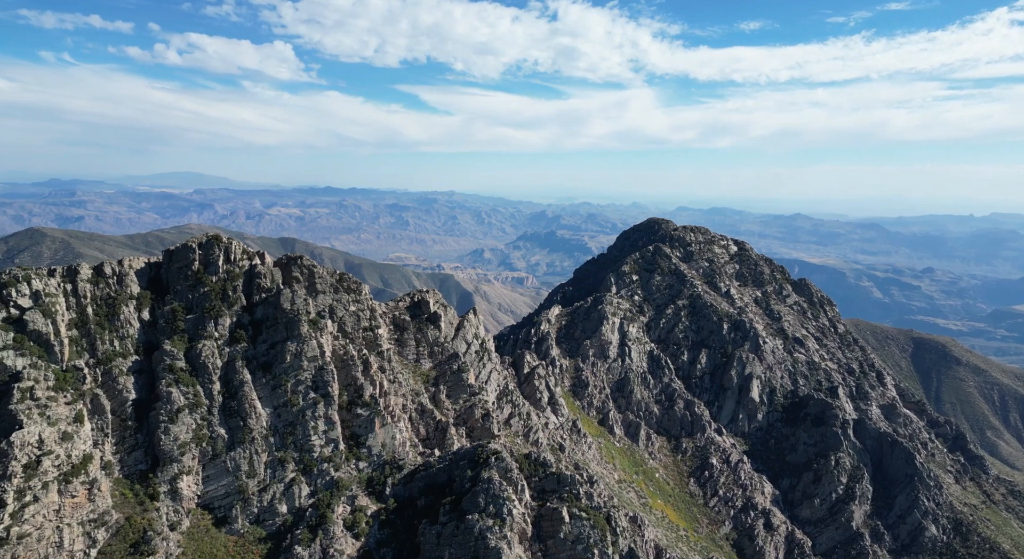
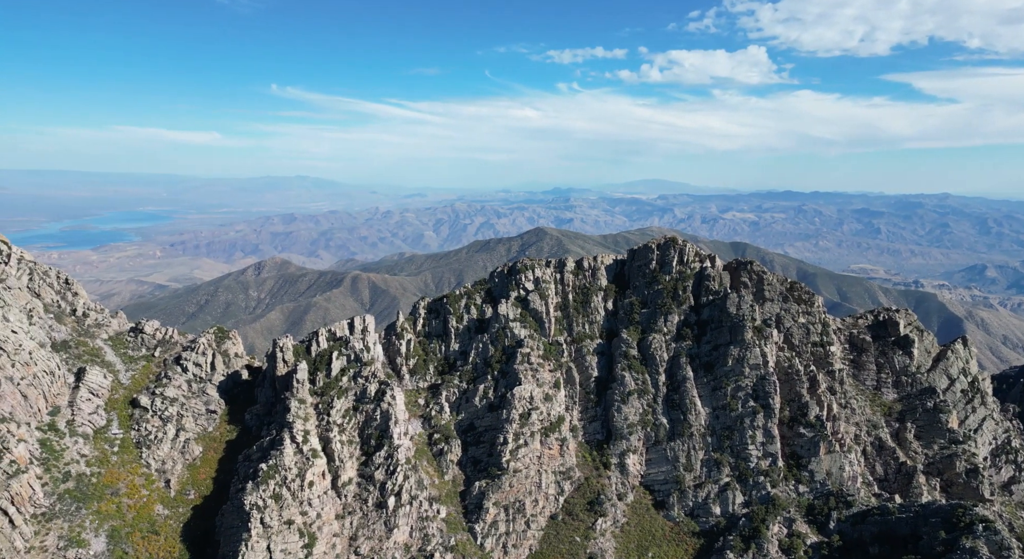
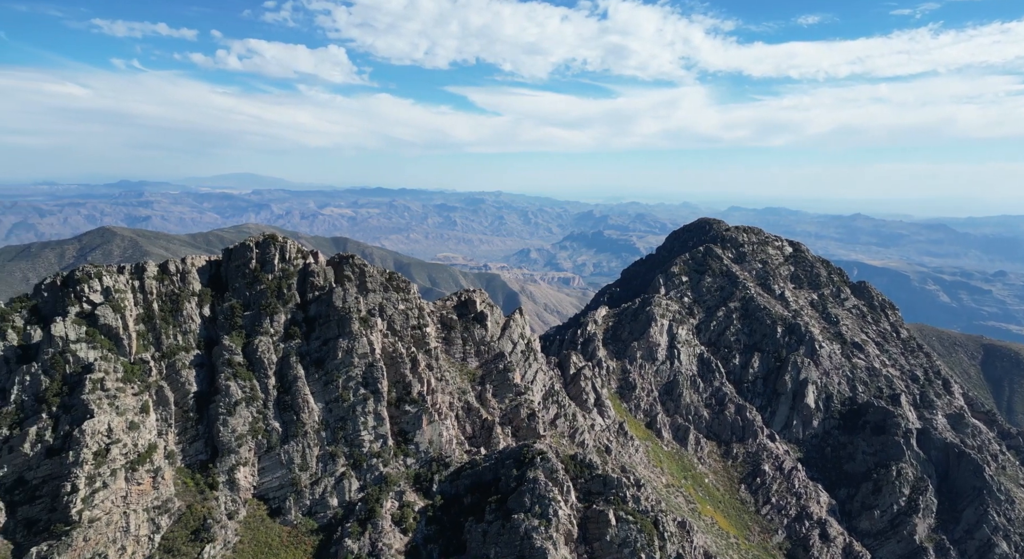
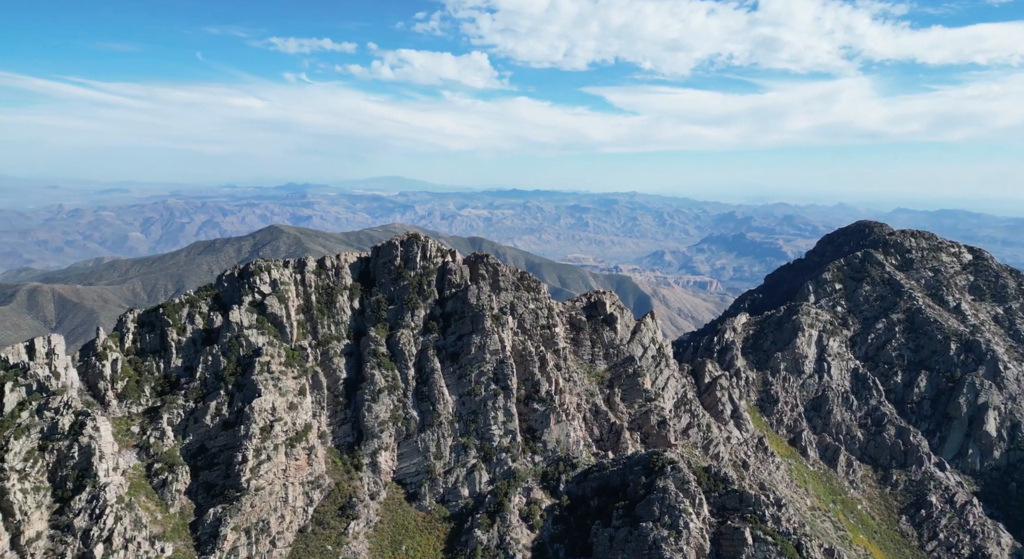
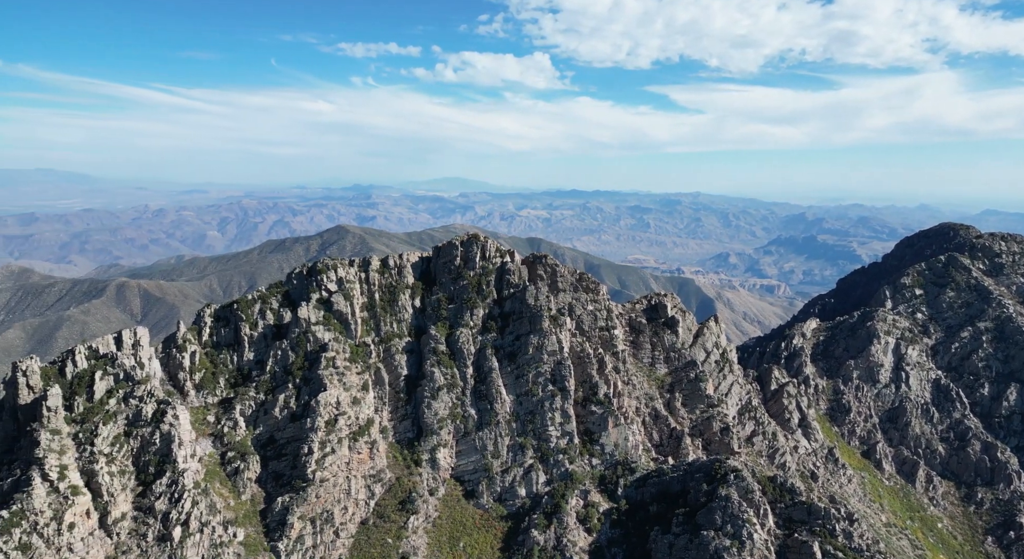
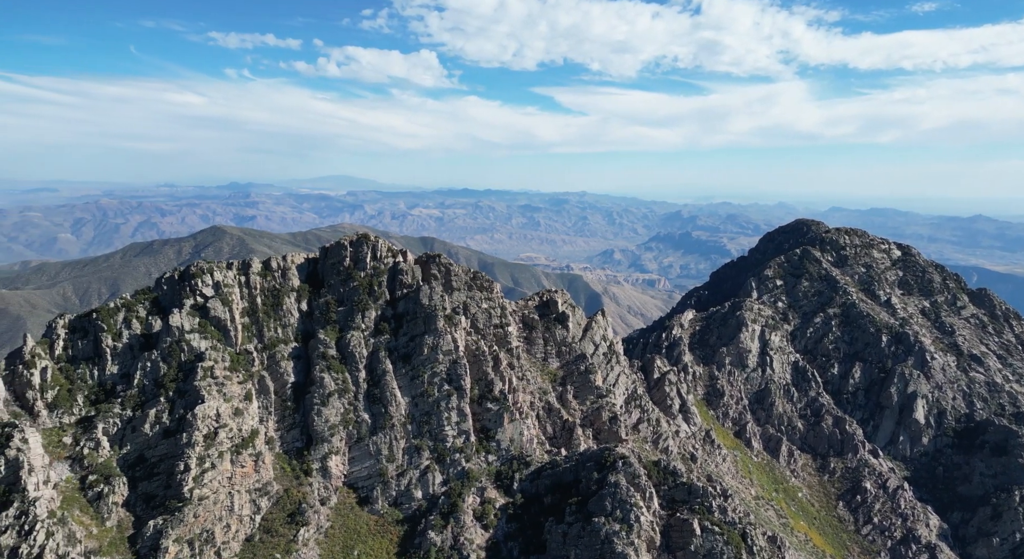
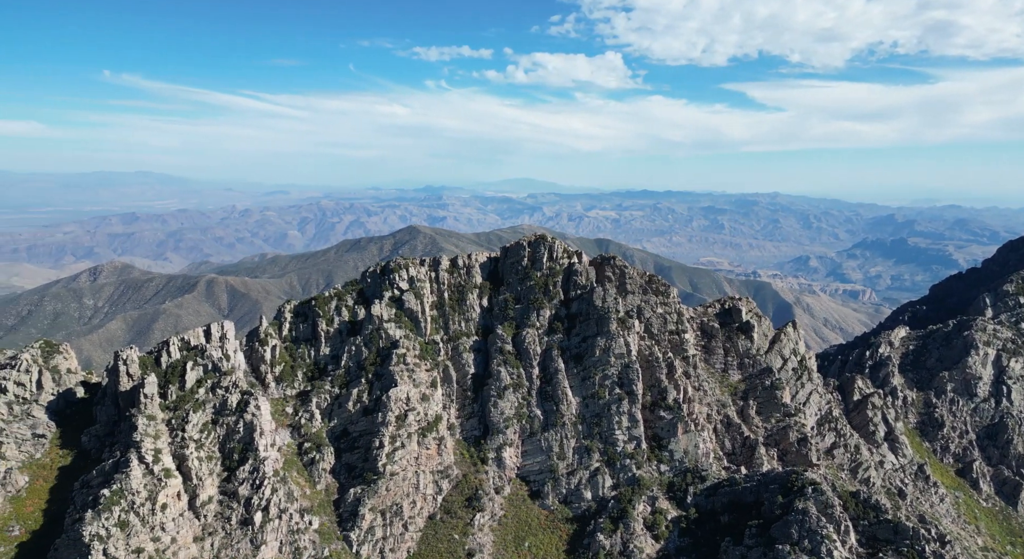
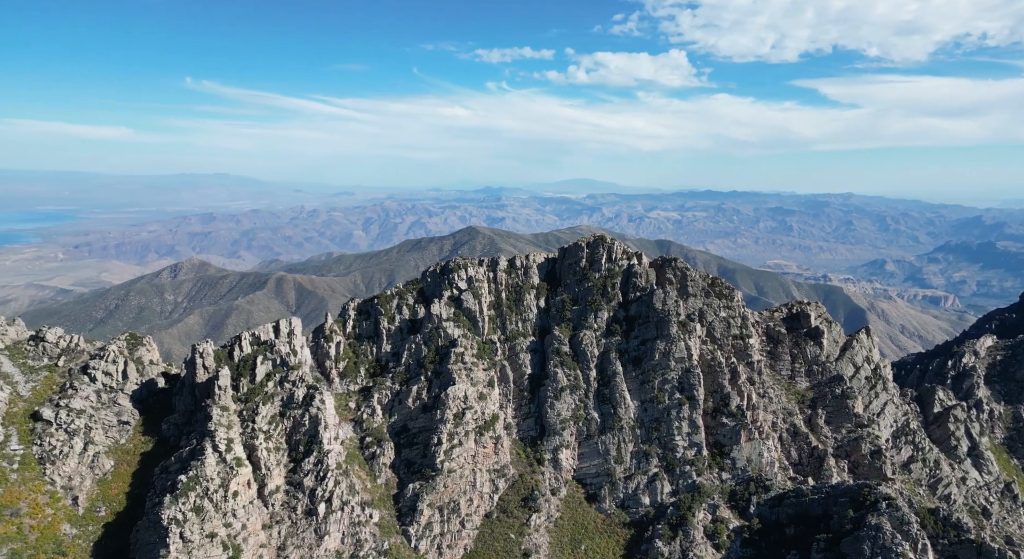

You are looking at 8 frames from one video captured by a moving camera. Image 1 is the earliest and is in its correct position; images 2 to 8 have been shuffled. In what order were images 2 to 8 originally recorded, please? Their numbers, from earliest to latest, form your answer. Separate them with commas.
3, 6, 4, 5, 7, 8, 2
